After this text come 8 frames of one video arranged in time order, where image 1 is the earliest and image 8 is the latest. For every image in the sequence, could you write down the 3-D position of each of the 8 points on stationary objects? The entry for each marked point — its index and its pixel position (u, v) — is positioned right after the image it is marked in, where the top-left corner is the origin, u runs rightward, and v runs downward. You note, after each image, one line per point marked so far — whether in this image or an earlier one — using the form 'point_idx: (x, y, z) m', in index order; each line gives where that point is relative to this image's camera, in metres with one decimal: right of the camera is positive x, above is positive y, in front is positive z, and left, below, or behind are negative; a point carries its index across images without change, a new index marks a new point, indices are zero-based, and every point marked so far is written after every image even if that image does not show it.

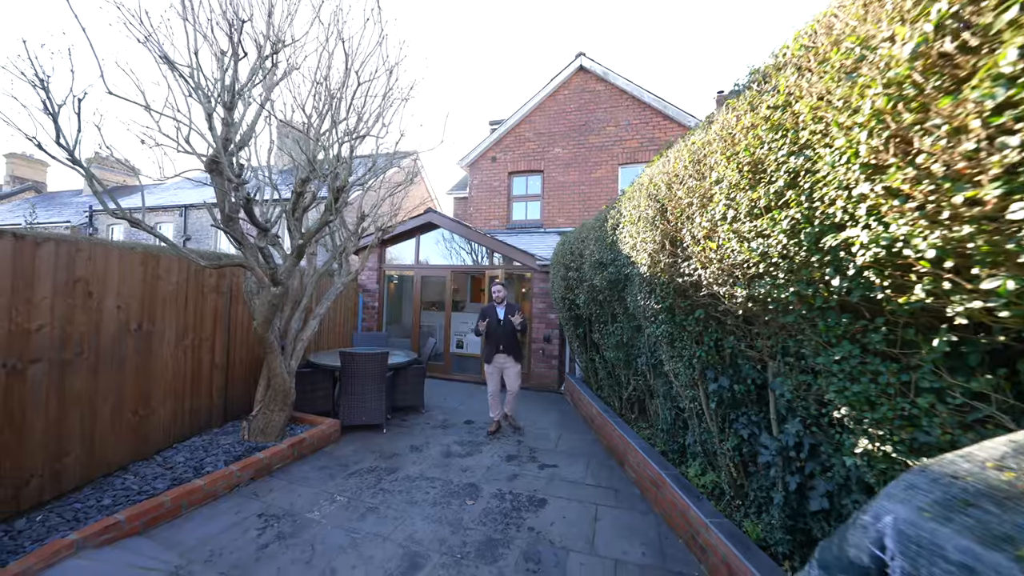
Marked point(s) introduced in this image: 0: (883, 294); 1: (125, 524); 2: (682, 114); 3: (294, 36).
0: (+1.1, 0.0, +1.1) m
1: (-2.9, -1.7, +2.7) m
2: (+4.5, +4.6, +9.5) m
3: (-2.4, +2.7, +3.9) m
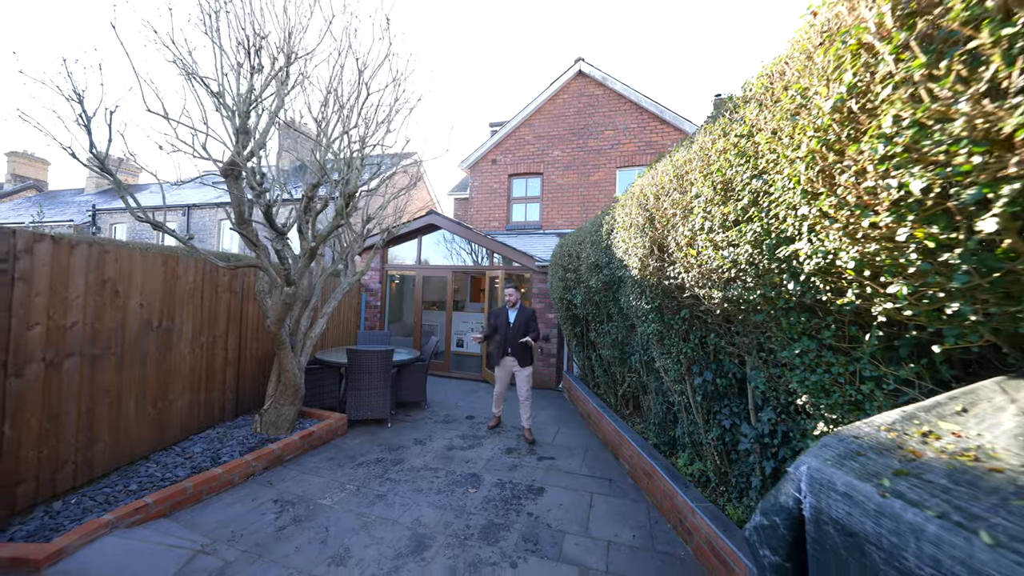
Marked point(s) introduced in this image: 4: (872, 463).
0: (+1.1, 0.0, +1.3) m
1: (-2.9, -1.7, +2.9) m
2: (+4.5, +4.6, +9.8) m
3: (-2.4, +2.7, +4.1) m
4: (+0.8, -0.4, +0.8) m
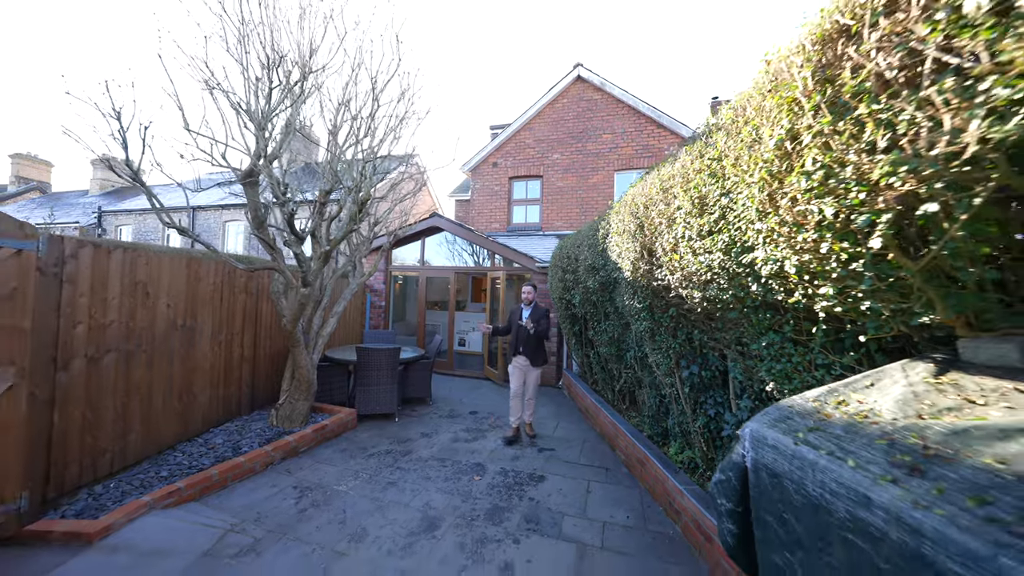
0: (+1.2, 0.0, +1.6) m
1: (-2.8, -1.8, +3.1) m
2: (+4.5, +4.6, +10.0) m
3: (-2.3, +2.7, +4.4) m
4: (+0.8, -0.4, +1.1) m
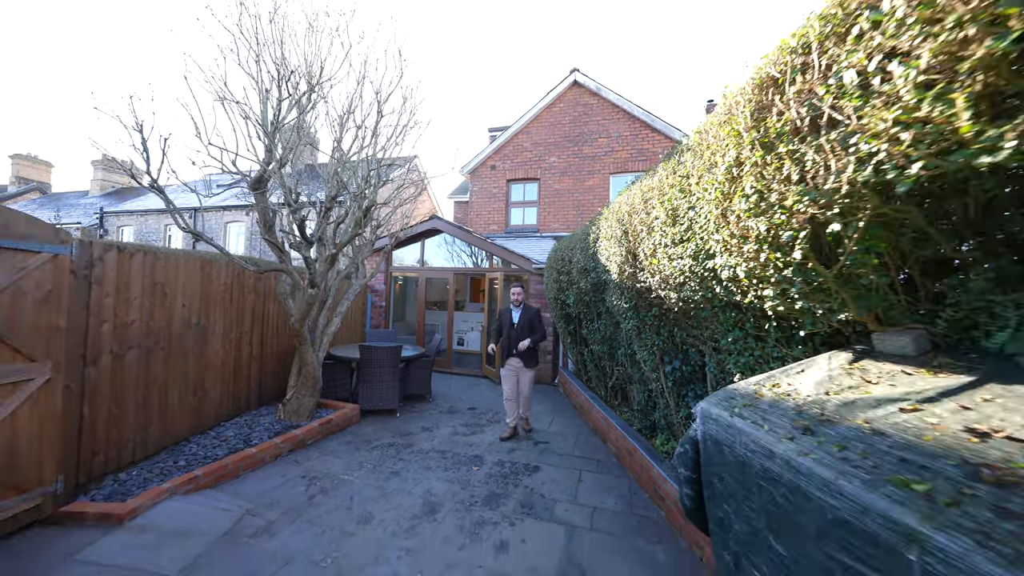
0: (+1.1, 0.0, +1.8) m
1: (-2.9, -1.8, +3.4) m
2: (+4.5, +4.6, +10.3) m
3: (-2.4, +2.7, +4.6) m
4: (+0.8, -0.4, +1.3) m
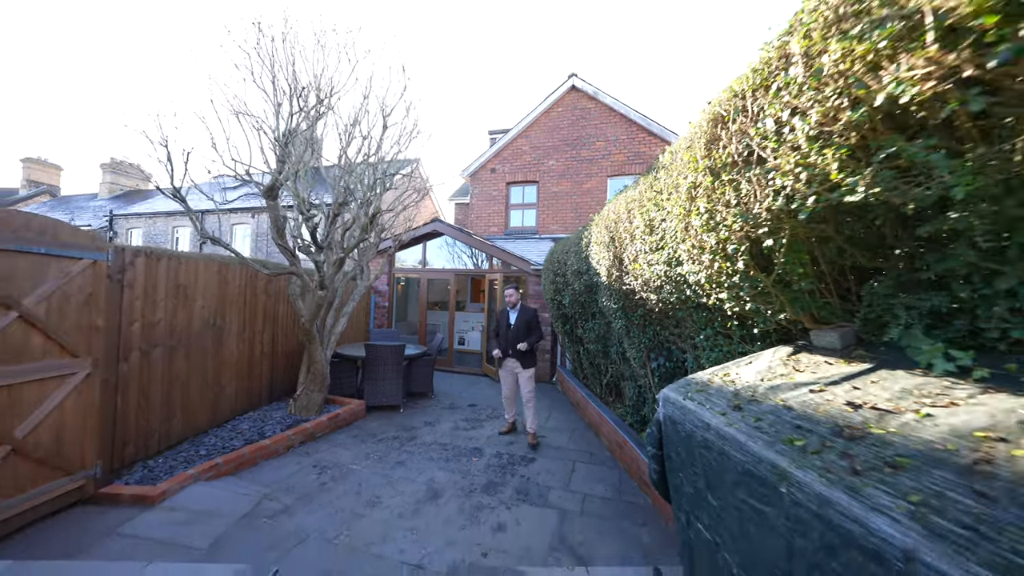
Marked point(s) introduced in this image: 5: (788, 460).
0: (+1.1, -0.1, +2.0) m
1: (-2.9, -1.8, +3.6) m
2: (+4.5, +4.6, +10.5) m
3: (-2.4, +2.7, +4.9) m
4: (+0.8, -0.4, +1.6) m
5: (+0.7, -0.4, +0.9) m
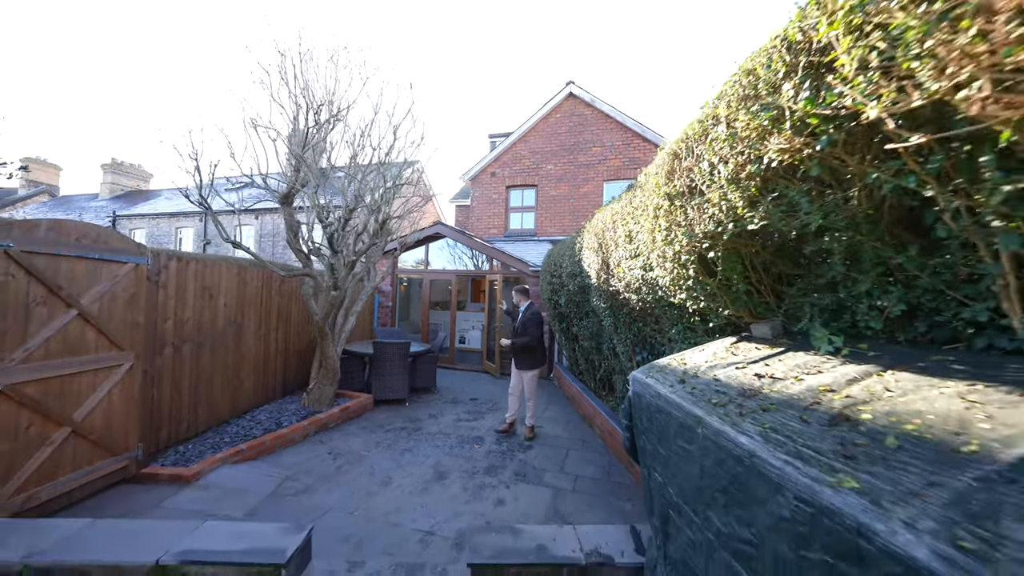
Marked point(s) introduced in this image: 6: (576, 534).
0: (+1.1, -0.1, +2.4) m
1: (-2.9, -1.8, +4.0) m
2: (+4.4, +4.6, +10.9) m
3: (-2.4, +2.7, +5.2) m
4: (+0.8, -0.4, +2.0) m
5: (+0.7, -0.4, +1.3) m
6: (+0.4, -1.6, +2.3) m
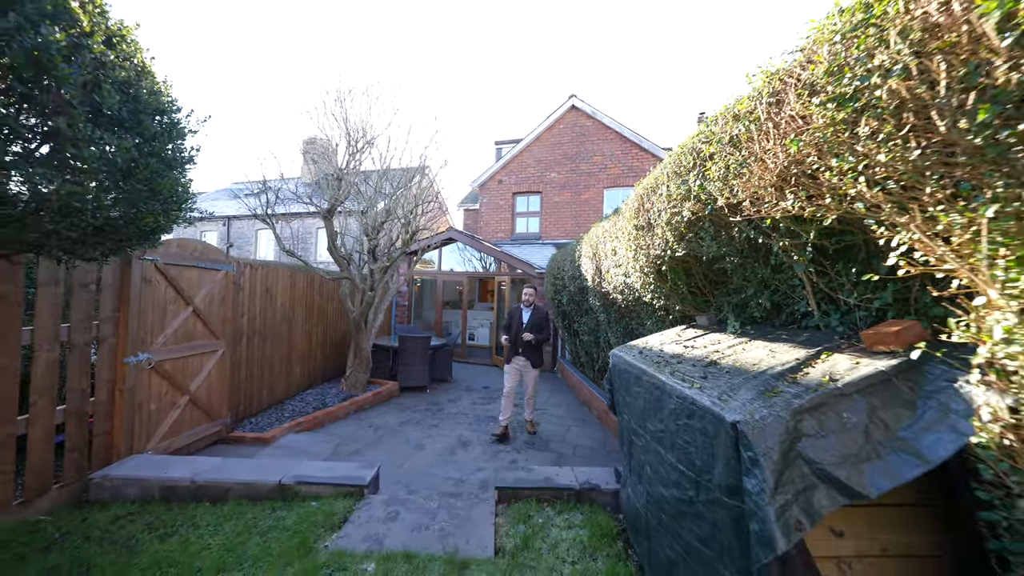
0: (+1.2, -0.1, +3.3) m
1: (-2.8, -1.8, +4.9) m
2: (+4.6, +4.5, +11.7) m
3: (-2.3, +2.6, +6.1) m
4: (+0.9, -0.5, +2.8) m
5: (+0.8, -0.5, +2.1) m
6: (+0.5, -1.6, +3.2) m
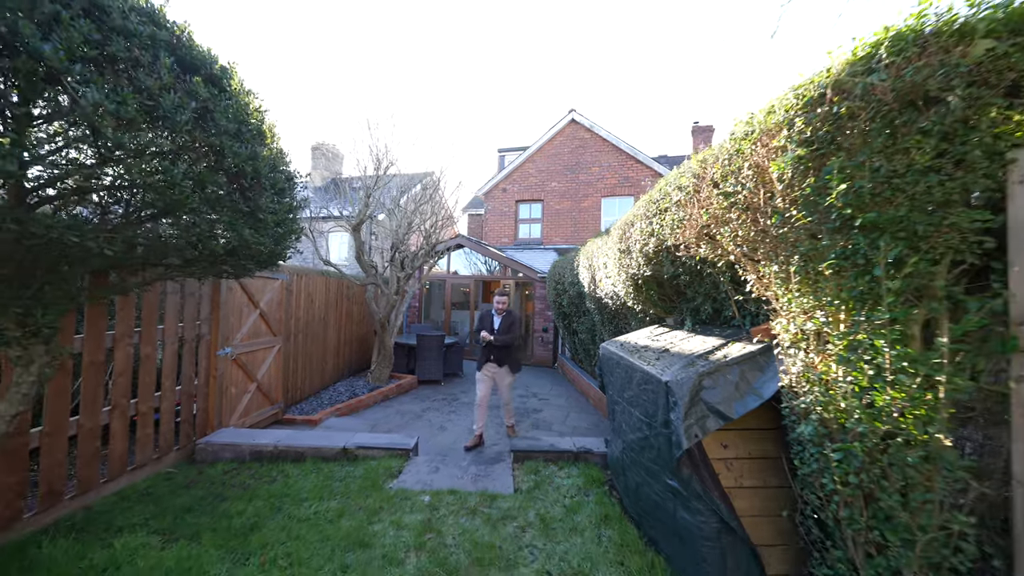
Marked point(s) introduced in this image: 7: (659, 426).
0: (+1.3, -0.2, +4.1) m
1: (-2.7, -1.9, +5.7) m
2: (+4.7, +4.5, +12.5) m
3: (-2.2, +2.6, +6.9) m
4: (+1.0, -0.5, +3.6) m
5: (+0.9, -0.5, +3.0) m
6: (+0.7, -1.7, +4.0) m
7: (+0.9, -0.8, +2.1) m
